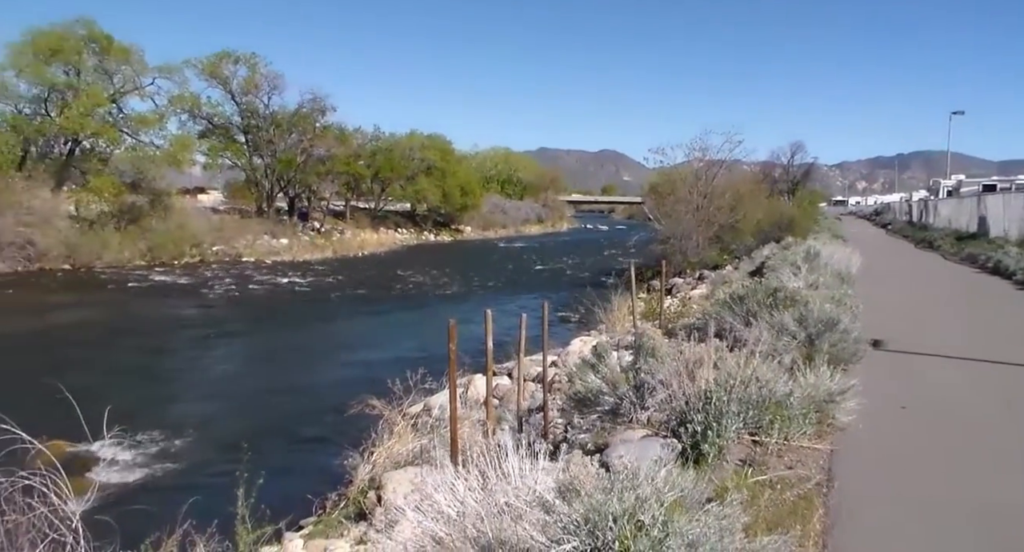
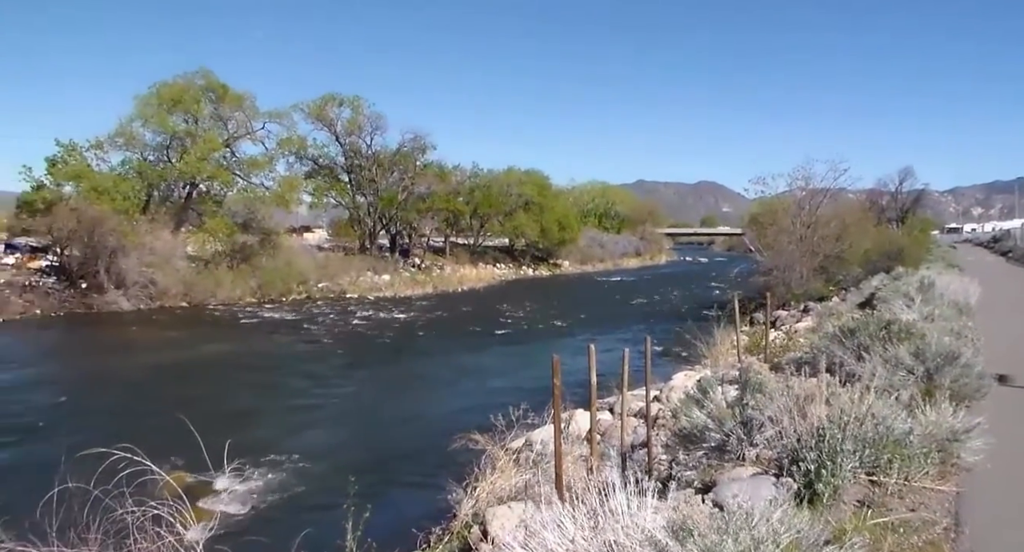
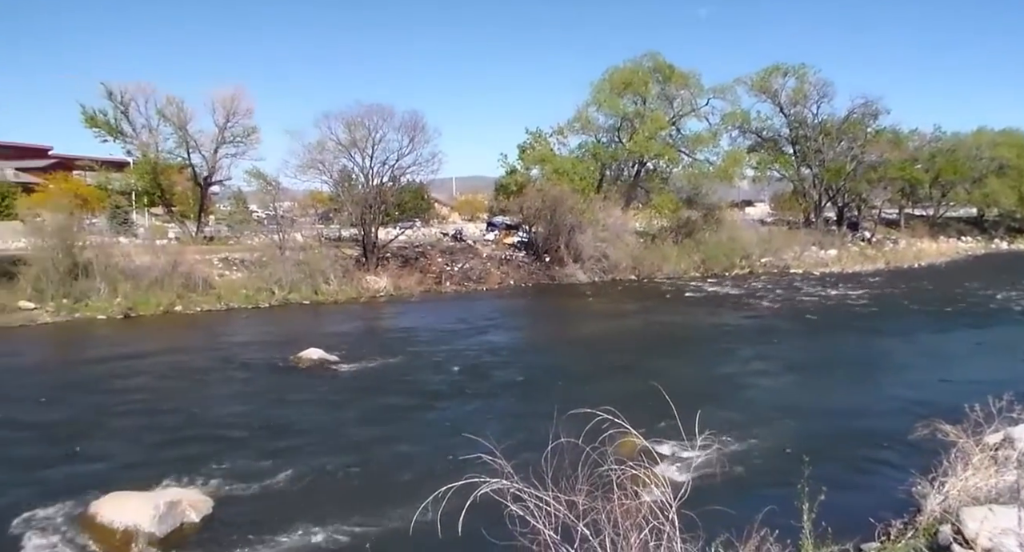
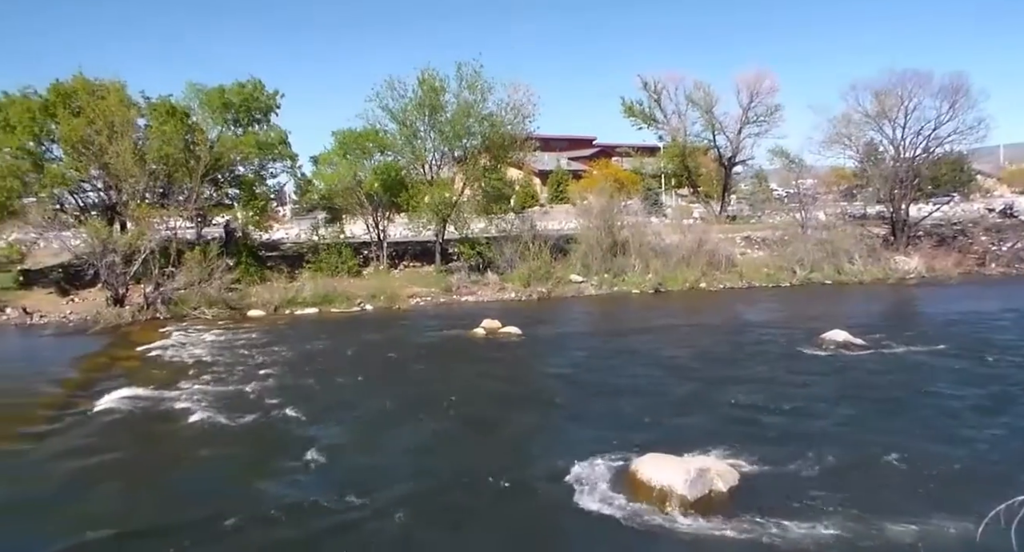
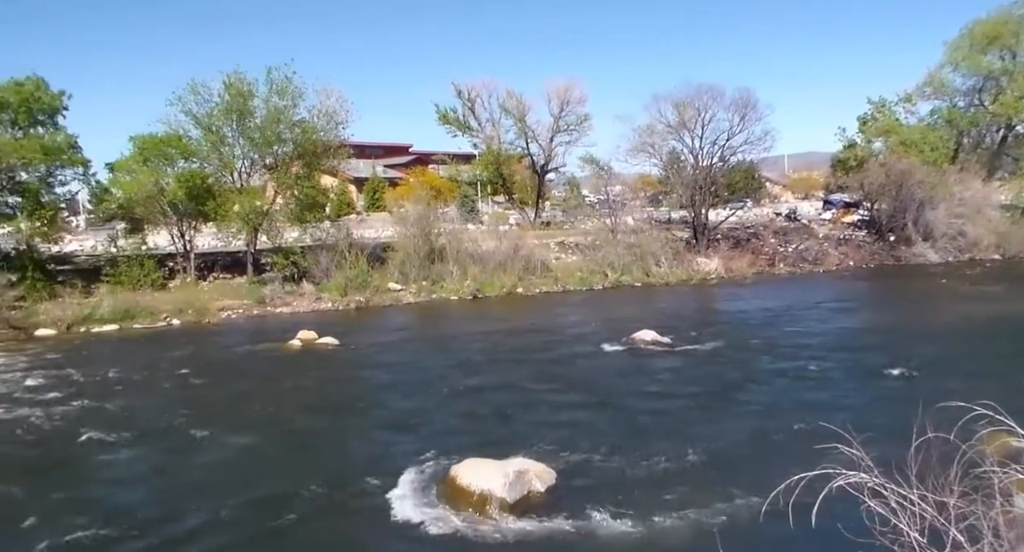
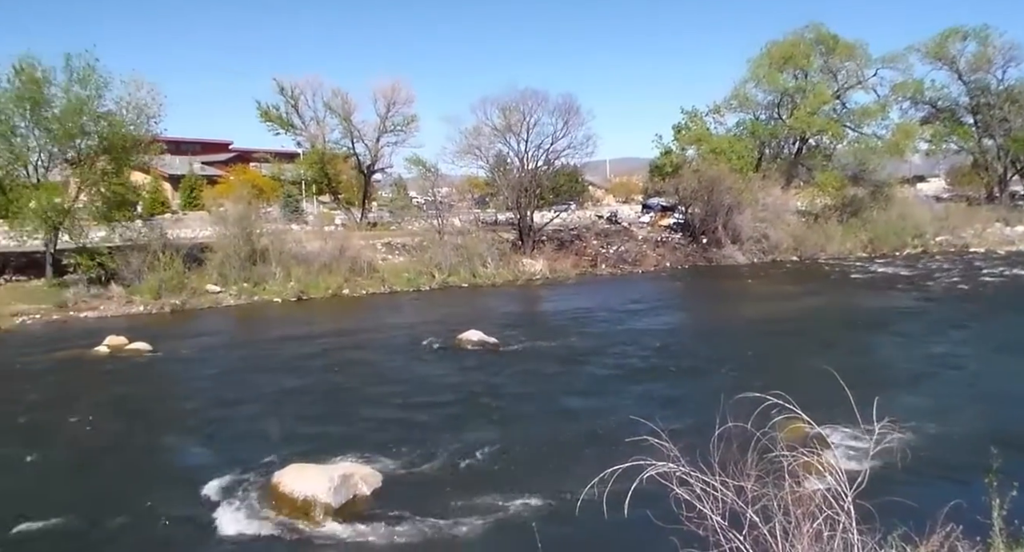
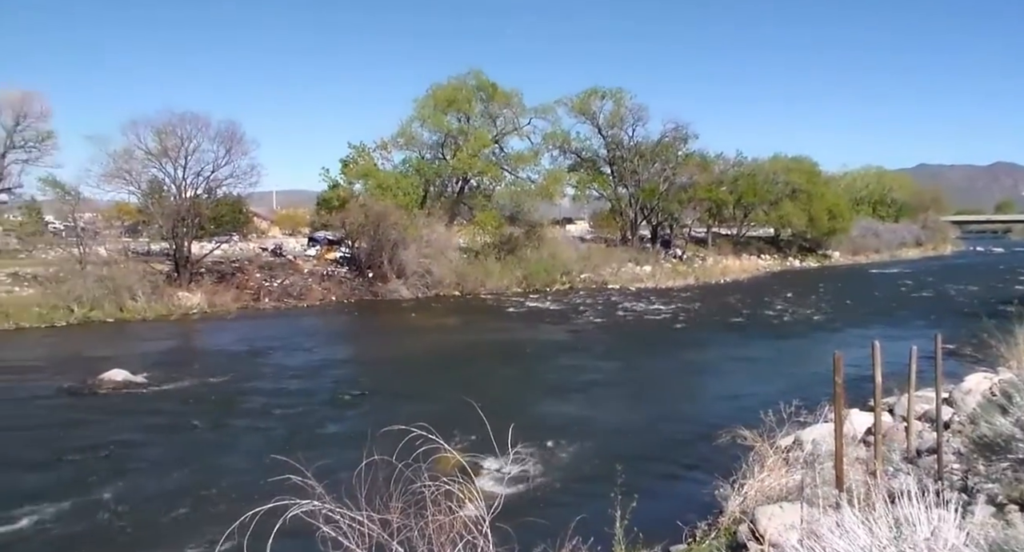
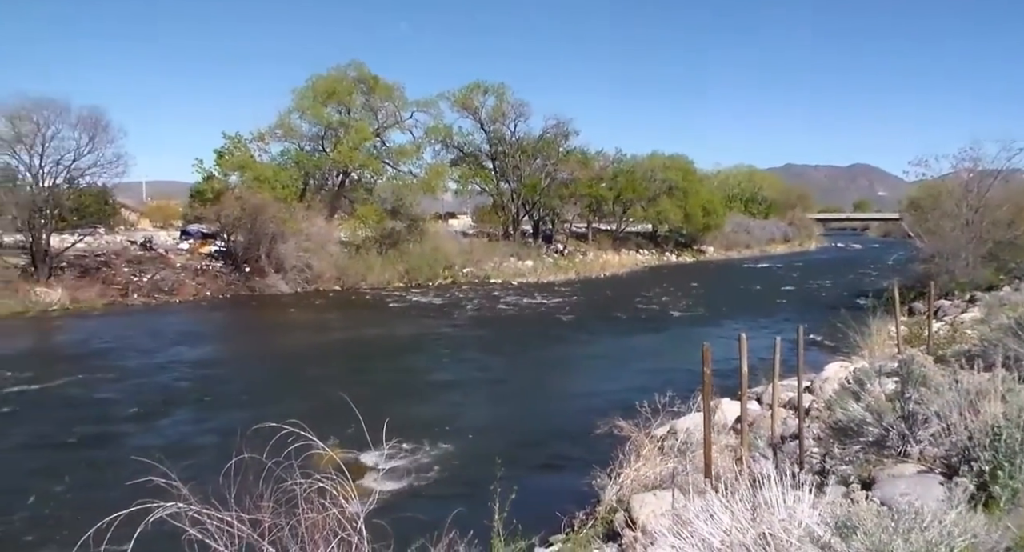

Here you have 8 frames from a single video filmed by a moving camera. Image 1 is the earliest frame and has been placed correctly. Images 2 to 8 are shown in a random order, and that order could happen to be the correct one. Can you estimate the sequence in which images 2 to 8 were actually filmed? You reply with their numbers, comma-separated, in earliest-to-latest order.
2, 8, 7, 3, 6, 5, 4
